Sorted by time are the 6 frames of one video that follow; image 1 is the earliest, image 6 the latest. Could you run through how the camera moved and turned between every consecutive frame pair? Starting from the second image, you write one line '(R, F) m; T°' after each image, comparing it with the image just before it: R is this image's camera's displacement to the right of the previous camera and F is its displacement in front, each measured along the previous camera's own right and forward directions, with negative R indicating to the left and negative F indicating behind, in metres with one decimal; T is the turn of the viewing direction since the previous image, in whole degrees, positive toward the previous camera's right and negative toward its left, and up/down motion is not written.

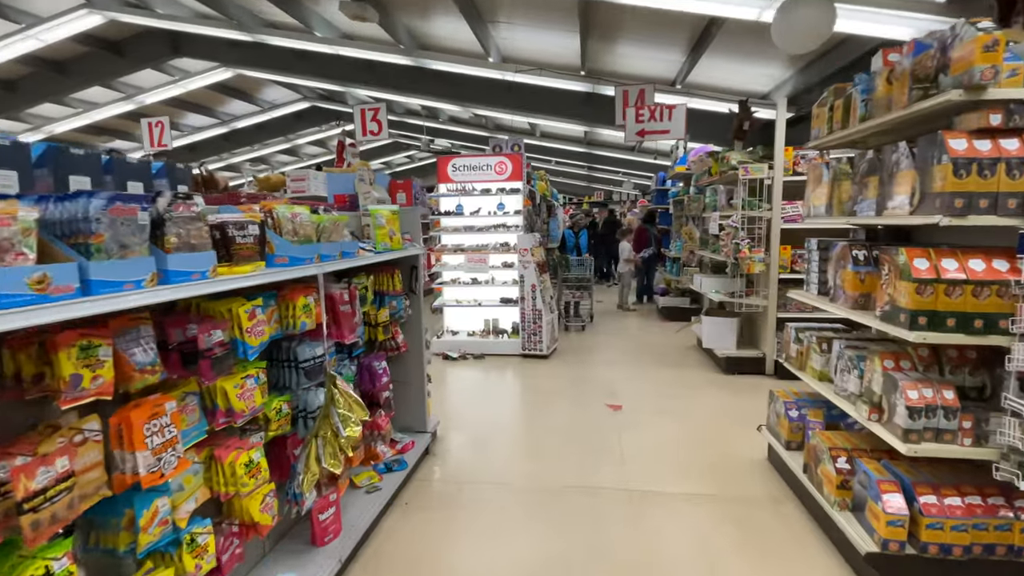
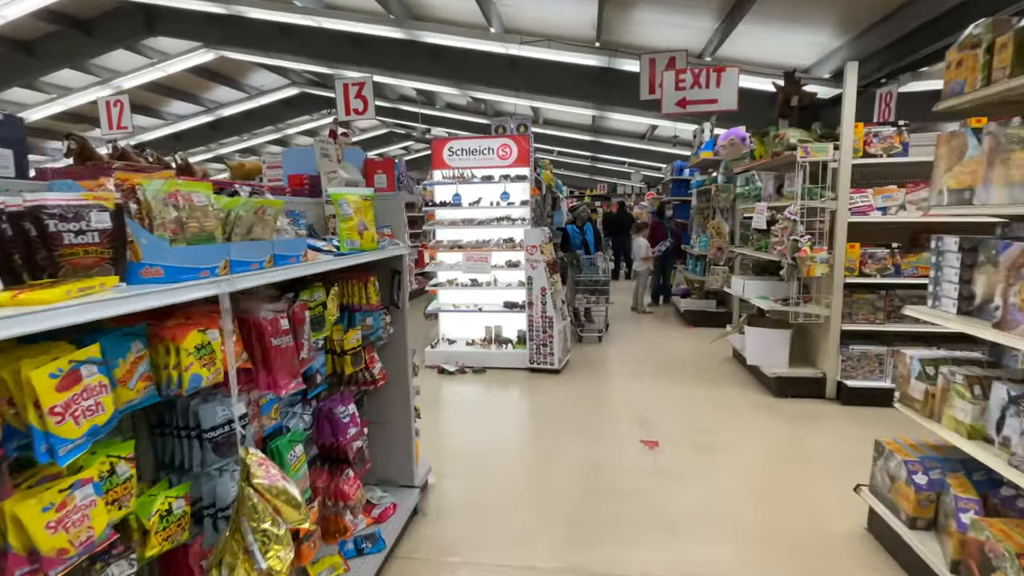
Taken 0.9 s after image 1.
(-0.1, +0.9) m; 0°
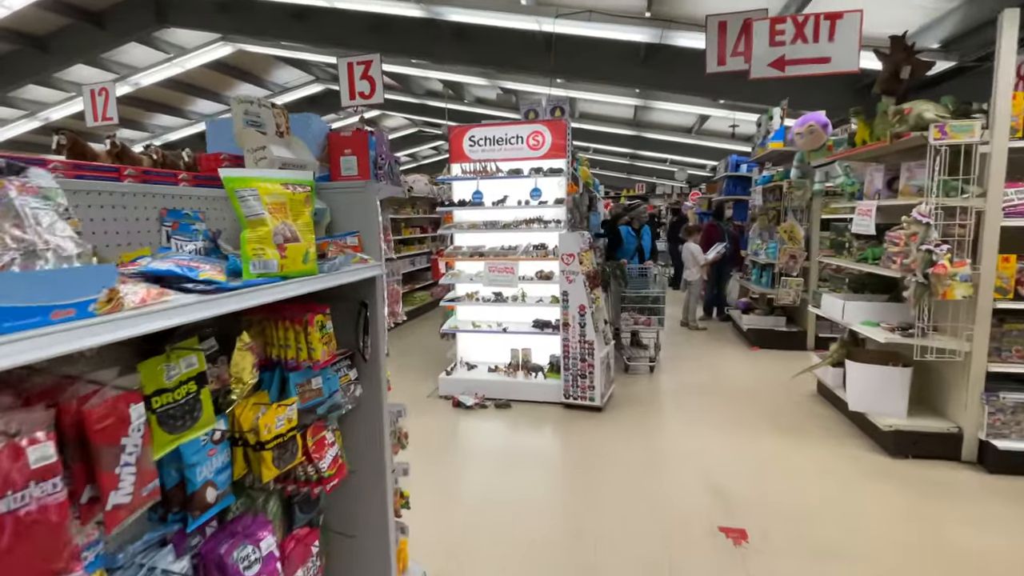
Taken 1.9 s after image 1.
(0.0, +1.0) m; -3°
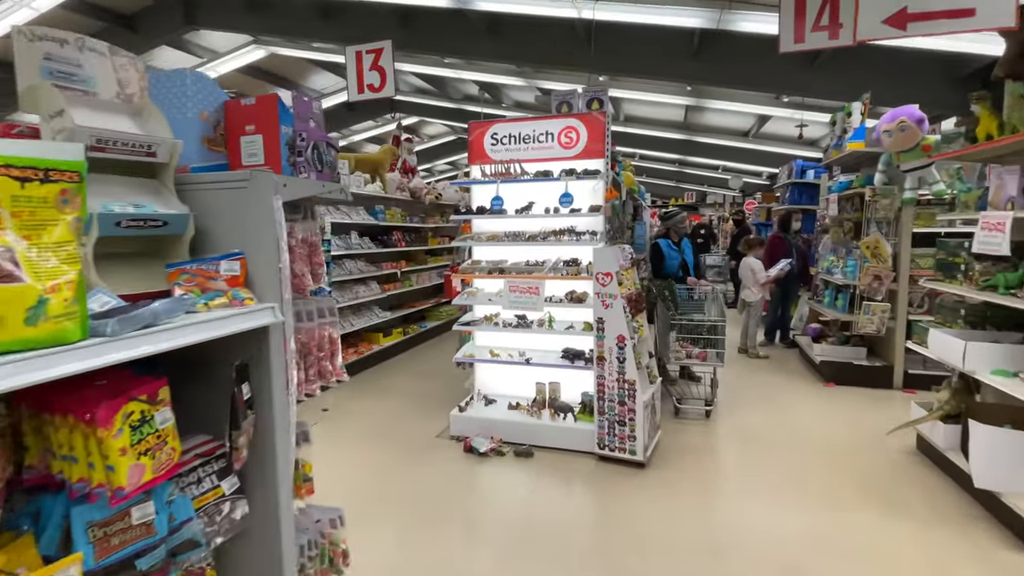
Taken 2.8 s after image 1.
(+0.1, +0.7) m; -4°
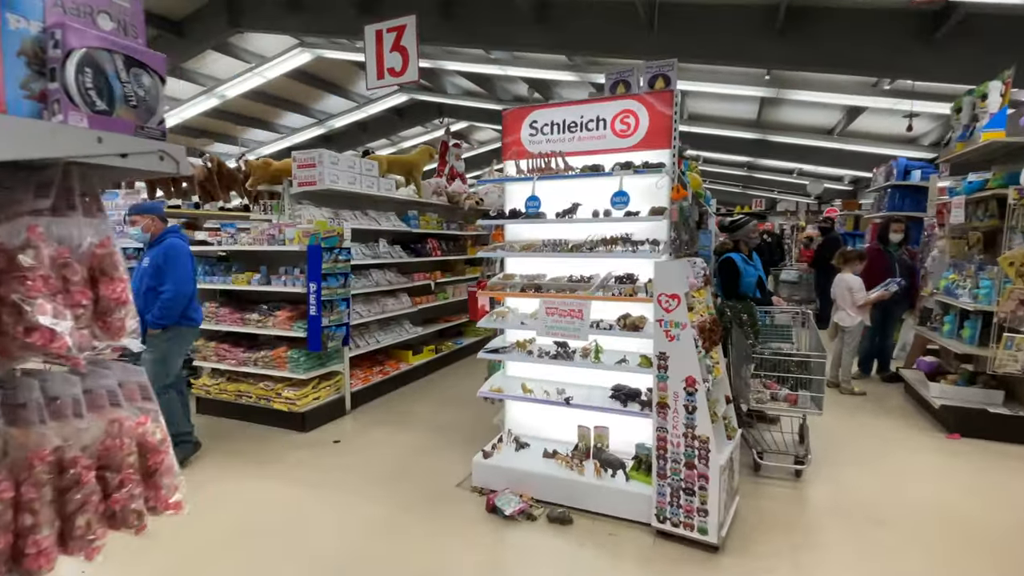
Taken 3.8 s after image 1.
(+0.1, +0.7) m; -5°
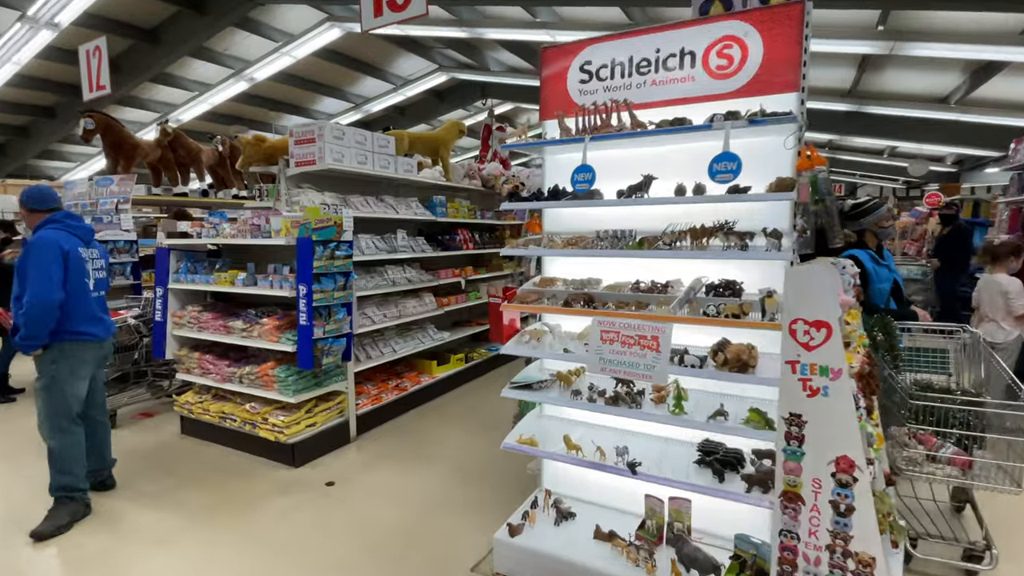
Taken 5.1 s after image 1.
(0.0, +1.0) m; -4°
